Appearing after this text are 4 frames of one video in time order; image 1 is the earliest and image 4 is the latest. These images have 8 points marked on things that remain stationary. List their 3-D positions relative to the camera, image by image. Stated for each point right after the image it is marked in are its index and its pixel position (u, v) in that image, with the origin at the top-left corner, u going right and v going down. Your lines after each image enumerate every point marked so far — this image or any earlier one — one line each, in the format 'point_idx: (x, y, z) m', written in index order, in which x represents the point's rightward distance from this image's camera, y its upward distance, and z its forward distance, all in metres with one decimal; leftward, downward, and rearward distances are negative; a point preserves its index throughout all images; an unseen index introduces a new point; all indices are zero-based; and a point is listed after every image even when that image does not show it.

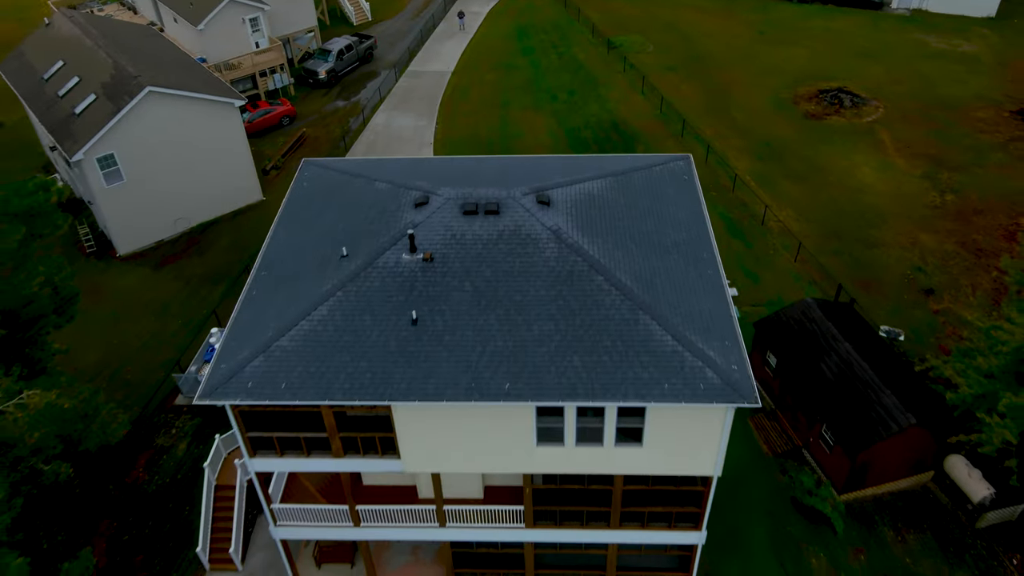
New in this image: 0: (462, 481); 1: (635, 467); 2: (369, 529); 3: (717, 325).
0: (-1.0, -4.0, +16.8) m
1: (+2.2, -3.3, +14.9) m
2: (-2.9, -4.9, +16.6) m
3: (+3.6, -0.6, +14.5) m
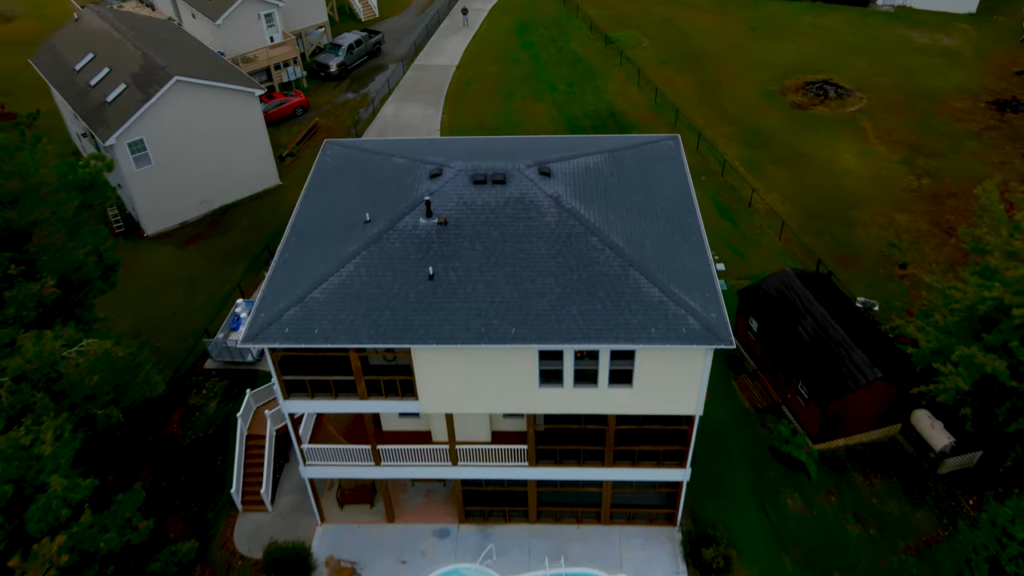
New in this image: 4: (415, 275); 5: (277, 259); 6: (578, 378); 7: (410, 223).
0: (-0.9, -3.1, +18.7) m
1: (+2.3, -2.4, +16.8) m
2: (-2.8, -4.1, +18.5) m
3: (+3.7, +0.2, +16.4) m
4: (-2.0, +0.3, +16.5) m
5: (-5.0, +0.7, +17.5) m
6: (+1.3, -1.8, +16.5) m
7: (-2.1, +1.4, +17.4) m
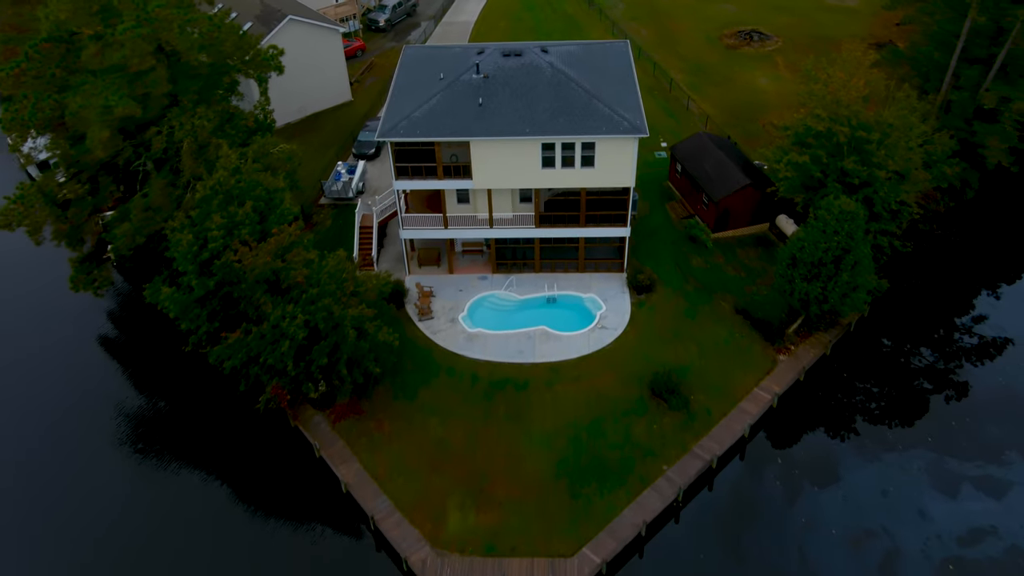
0: (-0.4, +3.1, +31.4) m
1: (+2.8, +3.8, +29.5) m
2: (-2.3, +2.2, +31.2) m
3: (+4.2, +6.5, +29.1) m
4: (-1.5, +6.5, +29.2) m
5: (-4.5, +6.9, +30.2) m
6: (+1.8, +4.4, +29.2) m
7: (-1.7, +7.7, +30.1) m
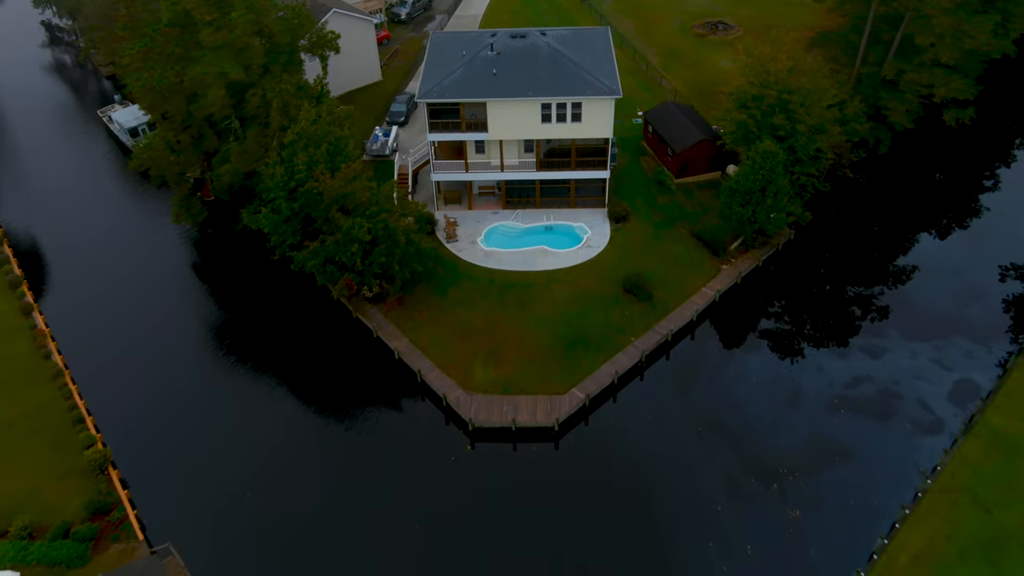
0: (-0.1, +6.5, +40.4) m
1: (+3.1, +7.2, +38.5) m
2: (-2.0, +5.6, +40.2) m
3: (+4.5, +9.9, +38.1) m
4: (-1.2, +9.9, +38.2) m
5: (-4.2, +10.3, +39.1) m
6: (+2.1, +7.8, +38.2) m
7: (-1.4, +11.1, +39.1) m
